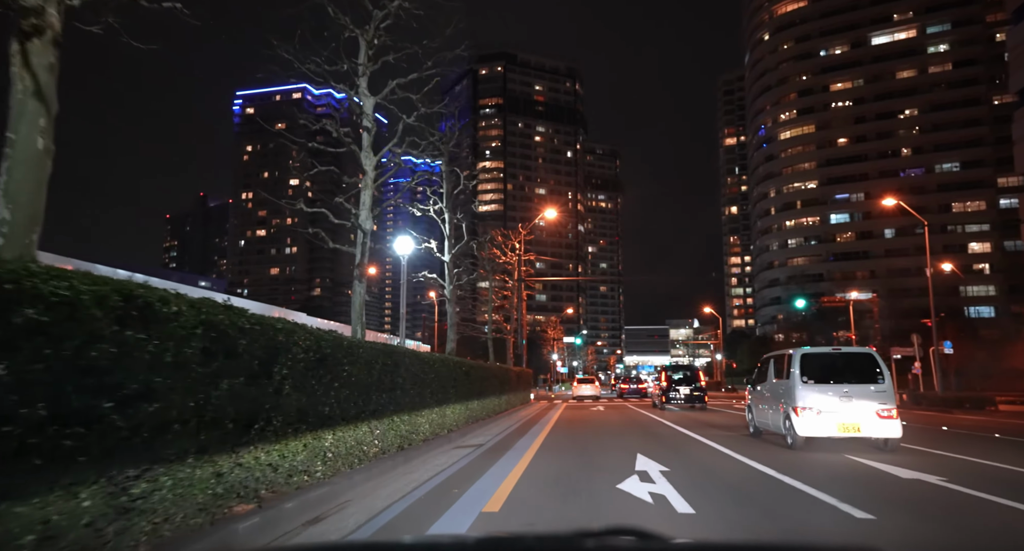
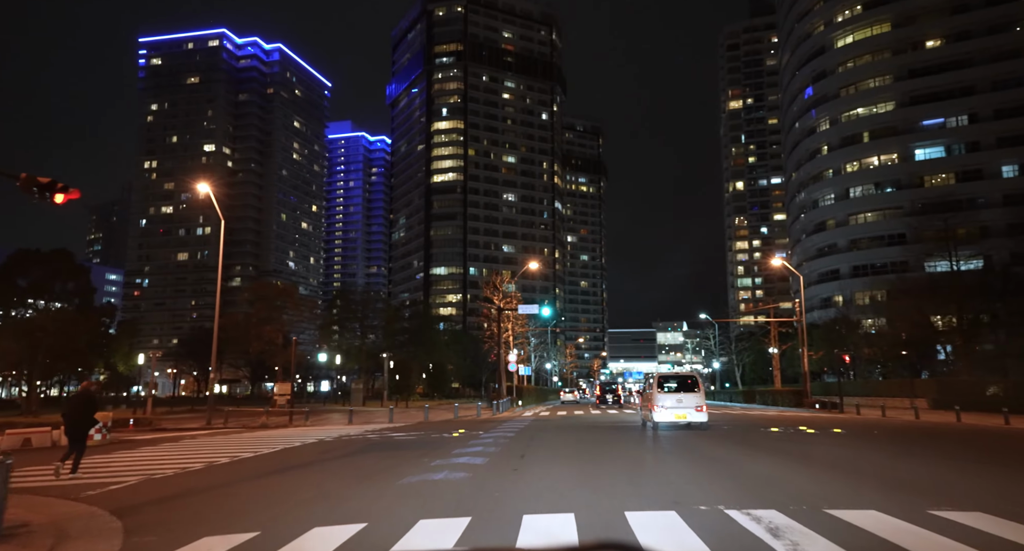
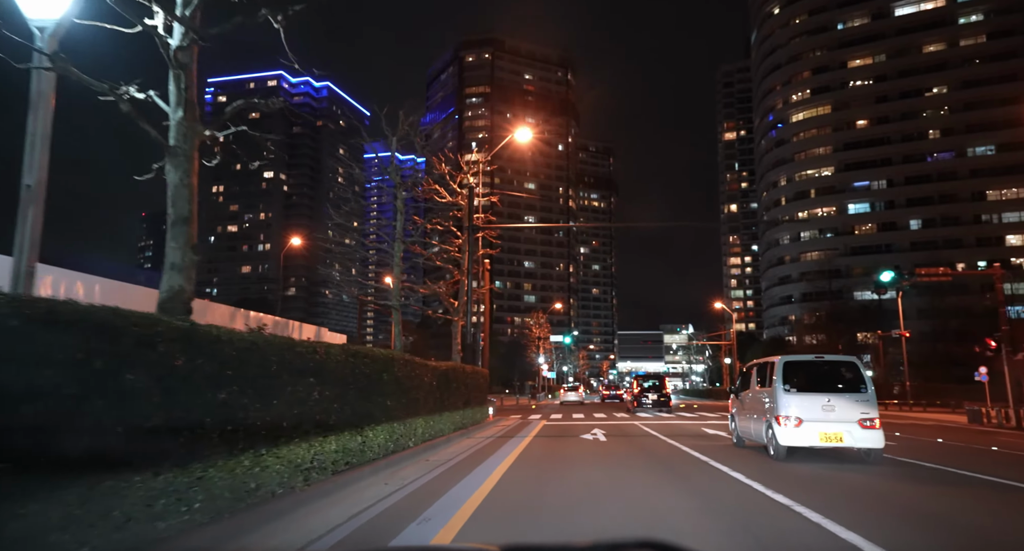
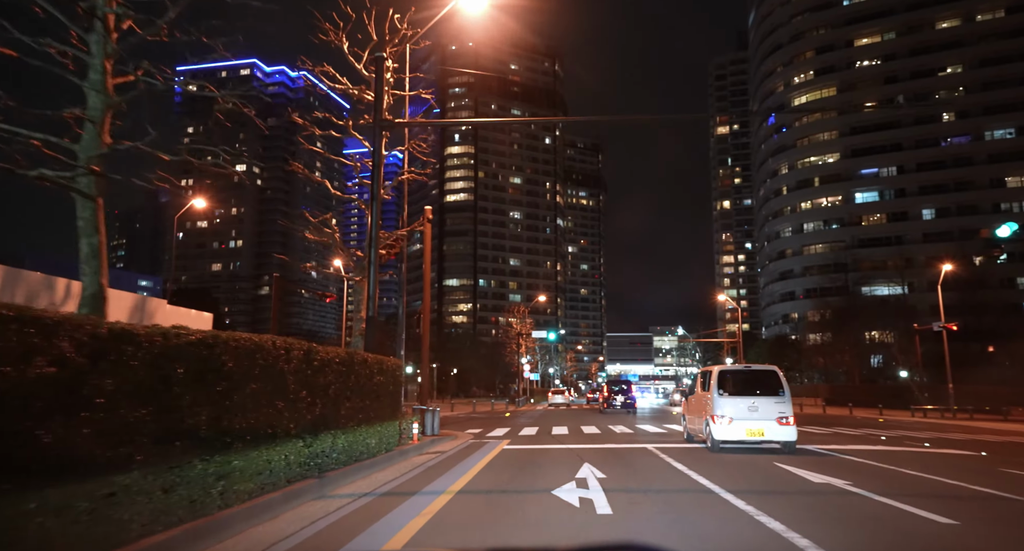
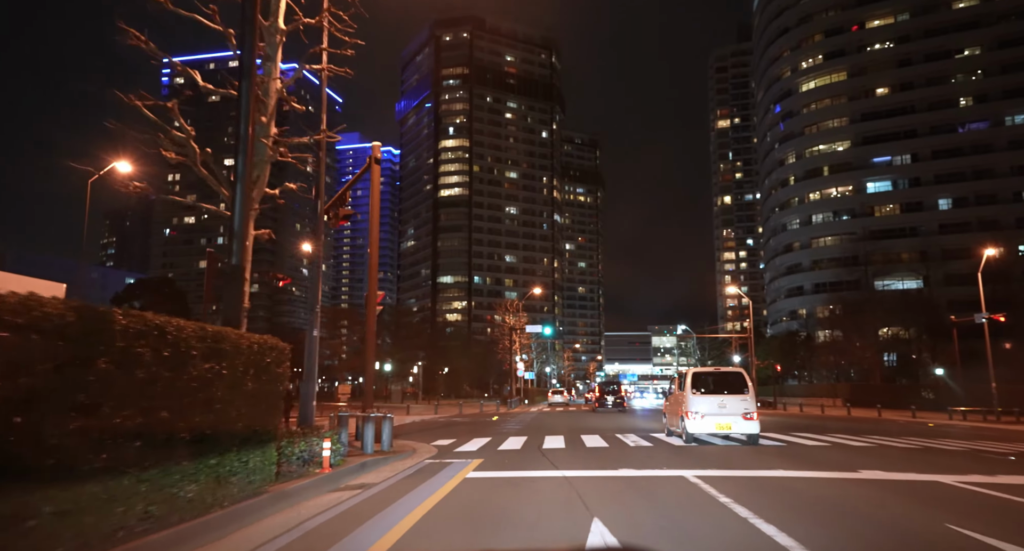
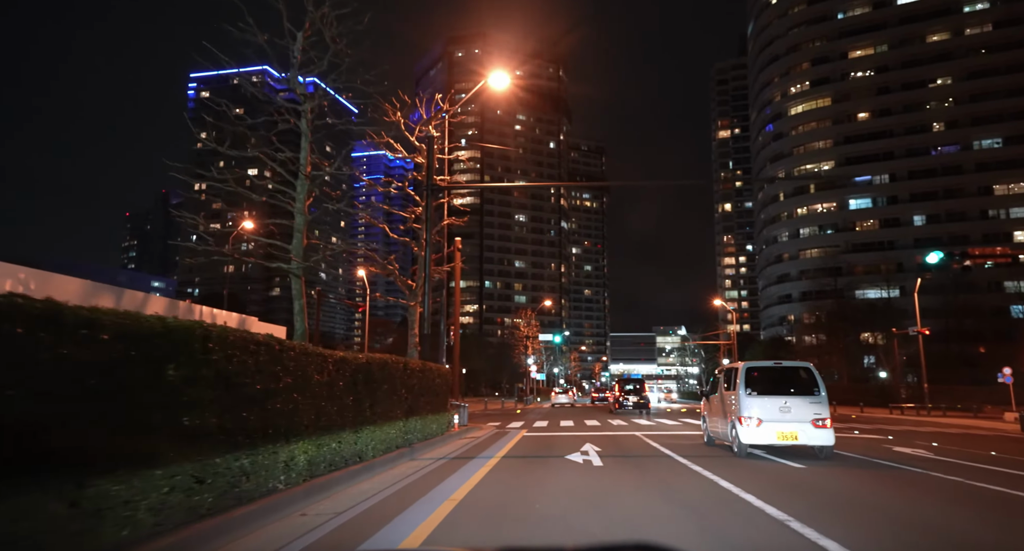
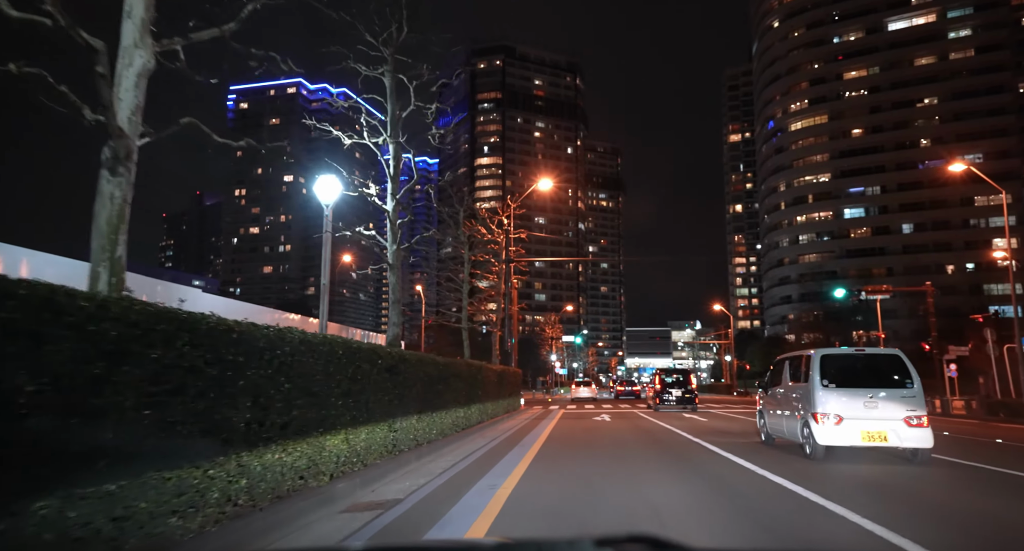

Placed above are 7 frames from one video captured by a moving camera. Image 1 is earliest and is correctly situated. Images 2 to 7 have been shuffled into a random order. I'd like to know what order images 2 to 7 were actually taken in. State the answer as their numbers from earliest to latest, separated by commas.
7, 3, 6, 4, 5, 2
